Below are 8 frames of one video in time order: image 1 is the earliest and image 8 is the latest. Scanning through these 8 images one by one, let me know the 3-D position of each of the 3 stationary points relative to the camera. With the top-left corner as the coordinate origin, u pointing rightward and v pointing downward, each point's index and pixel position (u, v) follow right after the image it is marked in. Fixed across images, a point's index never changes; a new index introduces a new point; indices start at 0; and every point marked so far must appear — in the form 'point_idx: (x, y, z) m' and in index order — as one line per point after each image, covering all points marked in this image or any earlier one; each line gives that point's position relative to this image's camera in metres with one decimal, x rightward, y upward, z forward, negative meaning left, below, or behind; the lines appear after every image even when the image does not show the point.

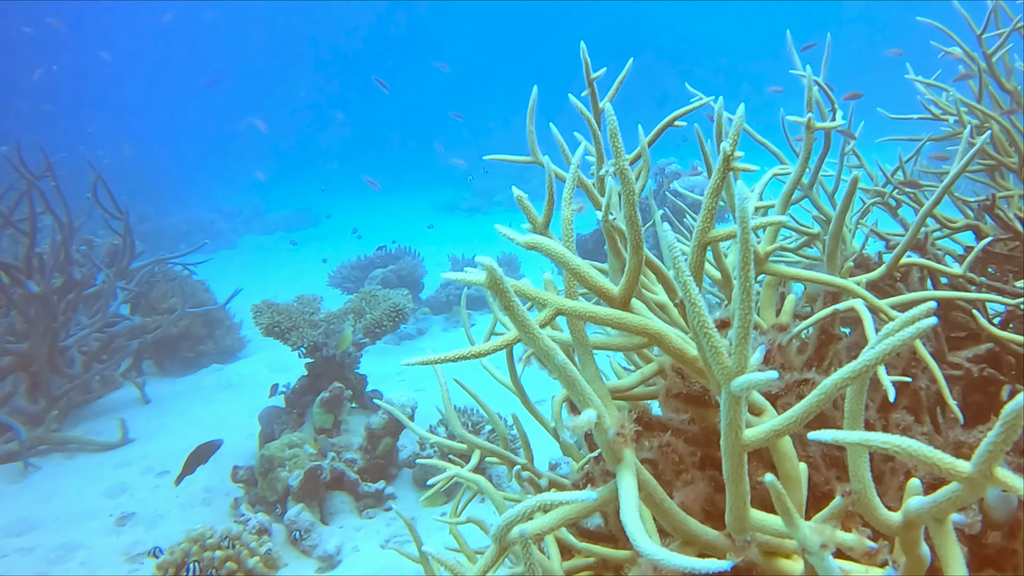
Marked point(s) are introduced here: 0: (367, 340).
0: (-0.9, -0.4, +4.2) m
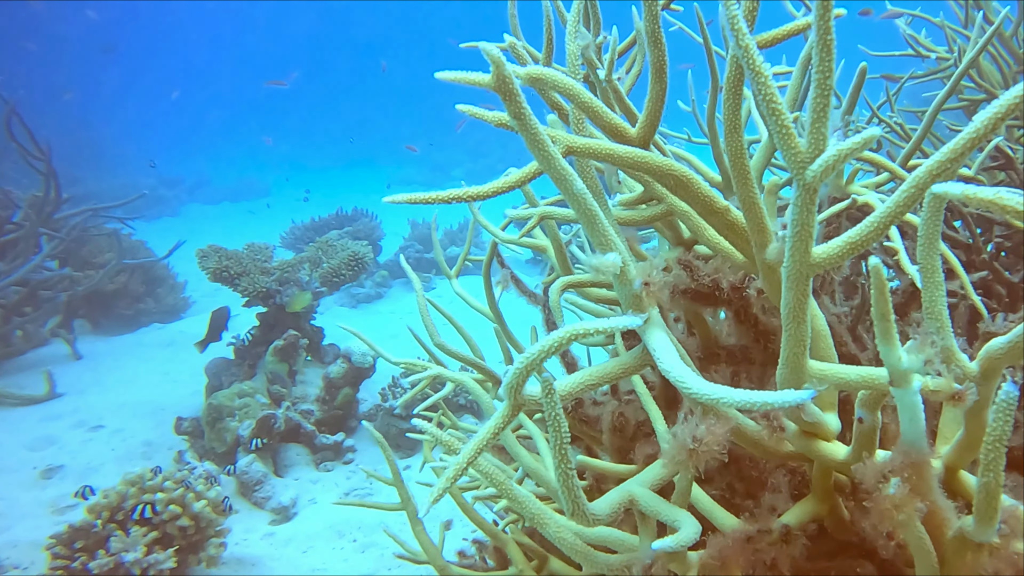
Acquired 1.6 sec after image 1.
0: (-1.1, 0.0, +3.9) m
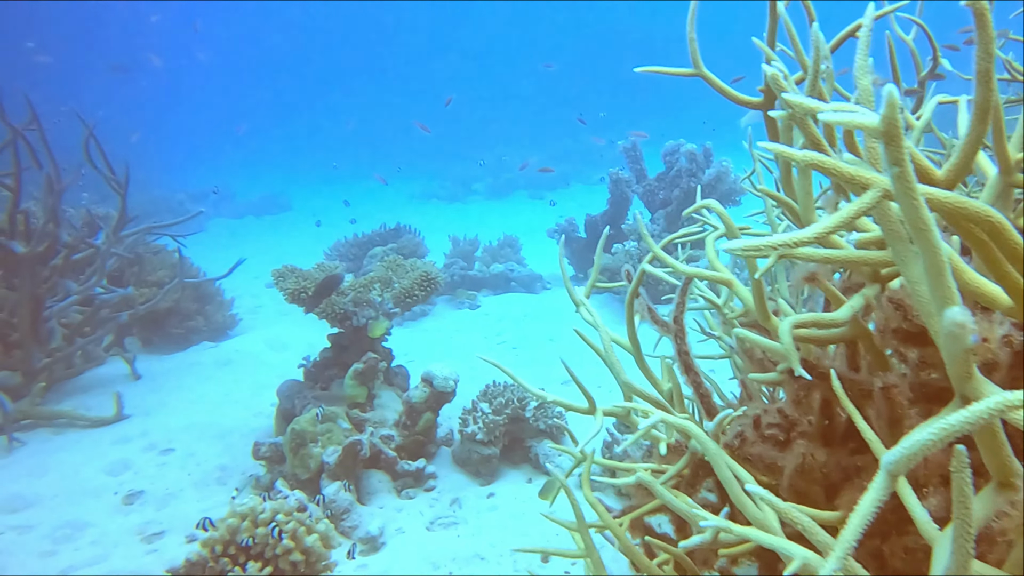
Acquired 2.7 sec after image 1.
0: (-0.7, -0.1, +3.8) m
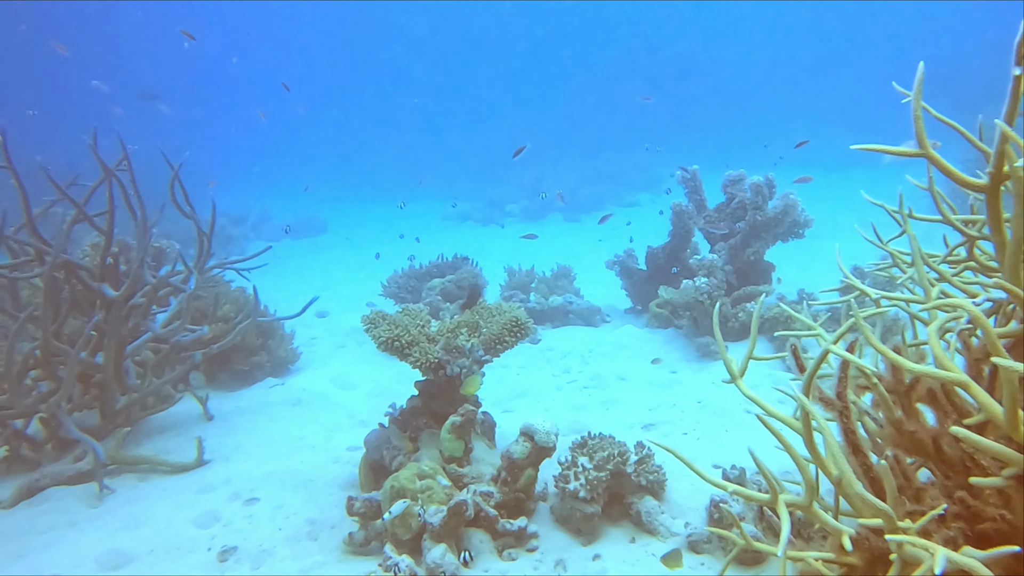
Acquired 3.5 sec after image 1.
0: (-0.1, -0.4, +3.7) m
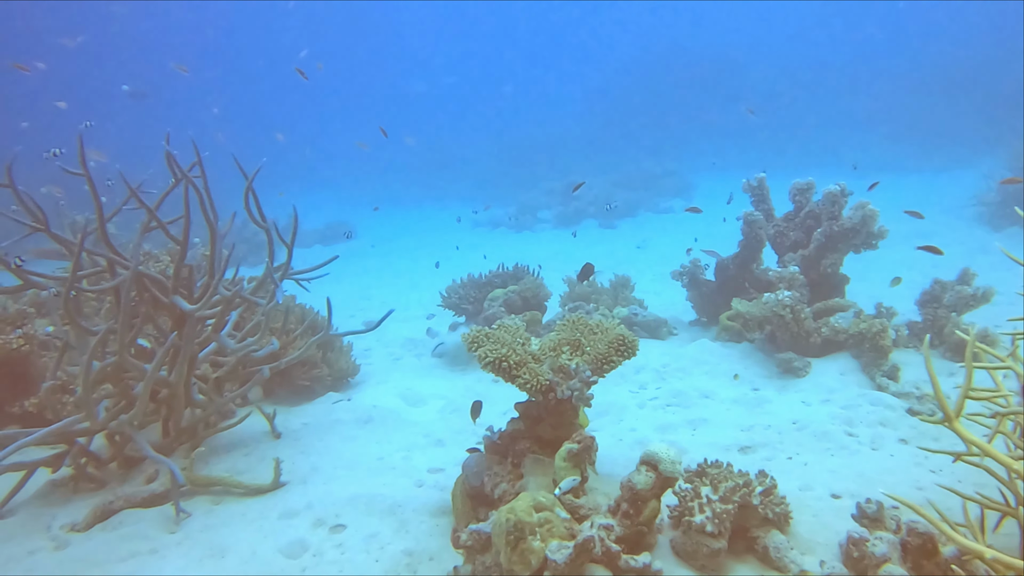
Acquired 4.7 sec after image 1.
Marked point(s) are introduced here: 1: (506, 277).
0: (+0.5, -0.5, +3.5) m
1: (-0.1, +0.1, +6.6) m
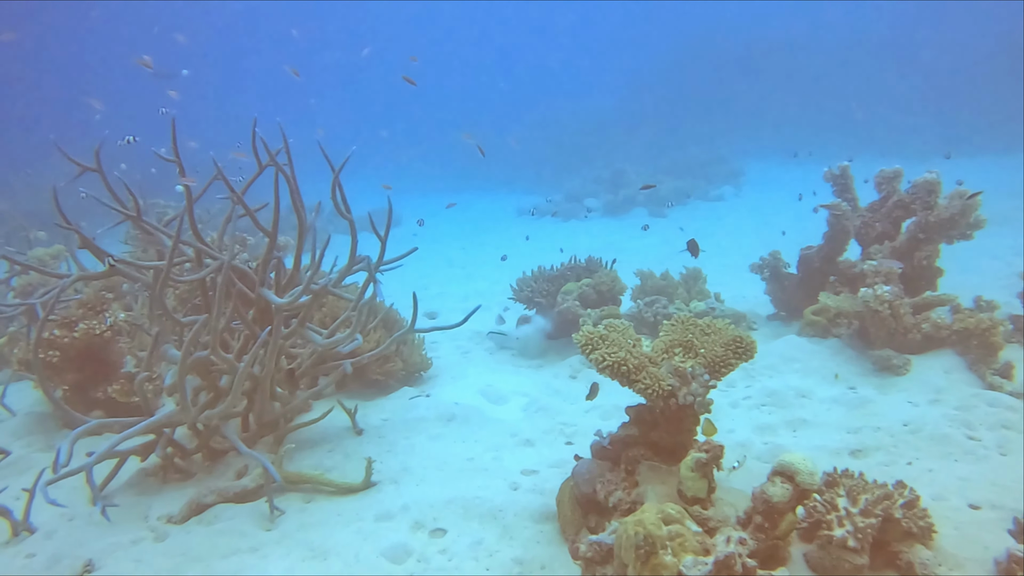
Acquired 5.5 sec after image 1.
0: (+1.0, -0.5, +3.4) m
1: (+0.6, +0.2, +6.4) m
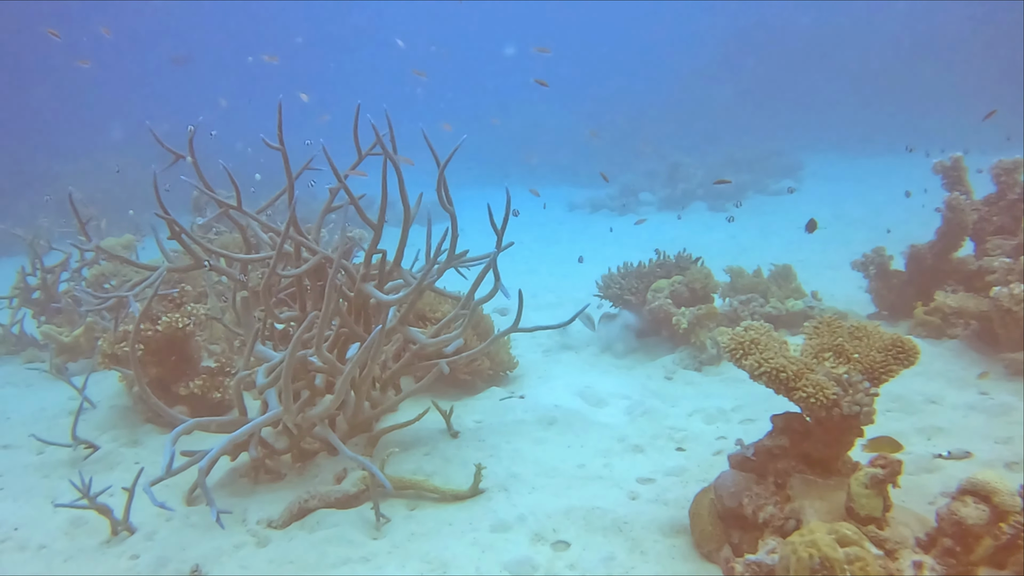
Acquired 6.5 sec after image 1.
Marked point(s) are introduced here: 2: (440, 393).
0: (+1.7, -0.5, +3.0) m
1: (+1.4, +0.2, +6.1) m
2: (-0.6, -0.8, +5.2) m
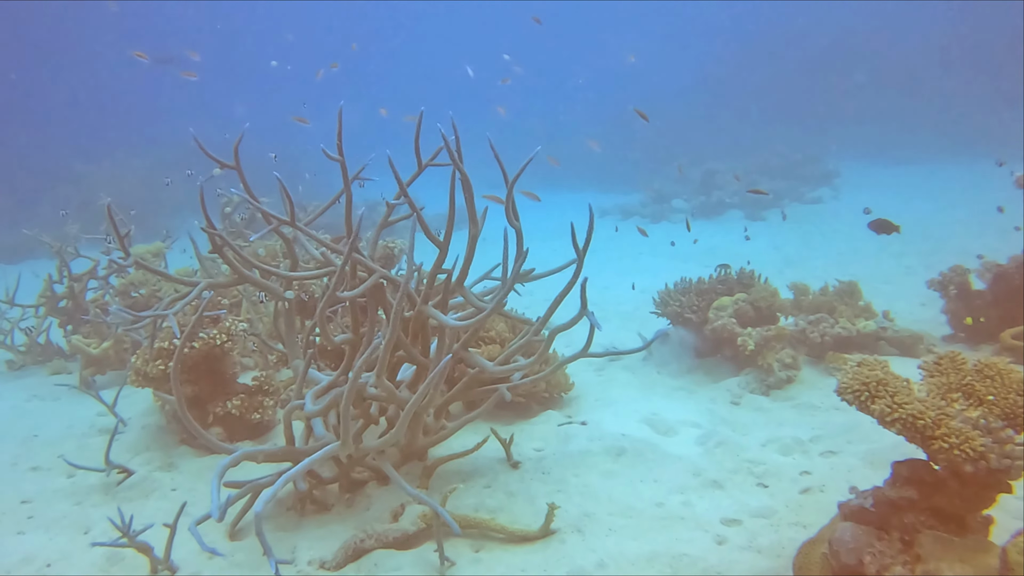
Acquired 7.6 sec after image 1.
0: (+2.1, -0.6, +2.7) m
1: (+1.9, +0.1, +5.7) m
2: (-0.1, -1.0, +4.9) m
